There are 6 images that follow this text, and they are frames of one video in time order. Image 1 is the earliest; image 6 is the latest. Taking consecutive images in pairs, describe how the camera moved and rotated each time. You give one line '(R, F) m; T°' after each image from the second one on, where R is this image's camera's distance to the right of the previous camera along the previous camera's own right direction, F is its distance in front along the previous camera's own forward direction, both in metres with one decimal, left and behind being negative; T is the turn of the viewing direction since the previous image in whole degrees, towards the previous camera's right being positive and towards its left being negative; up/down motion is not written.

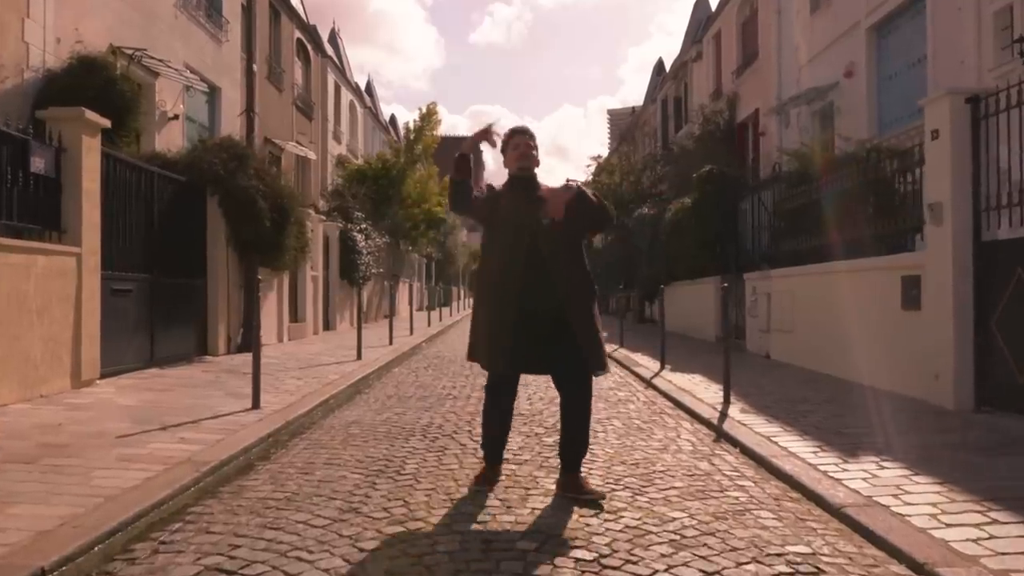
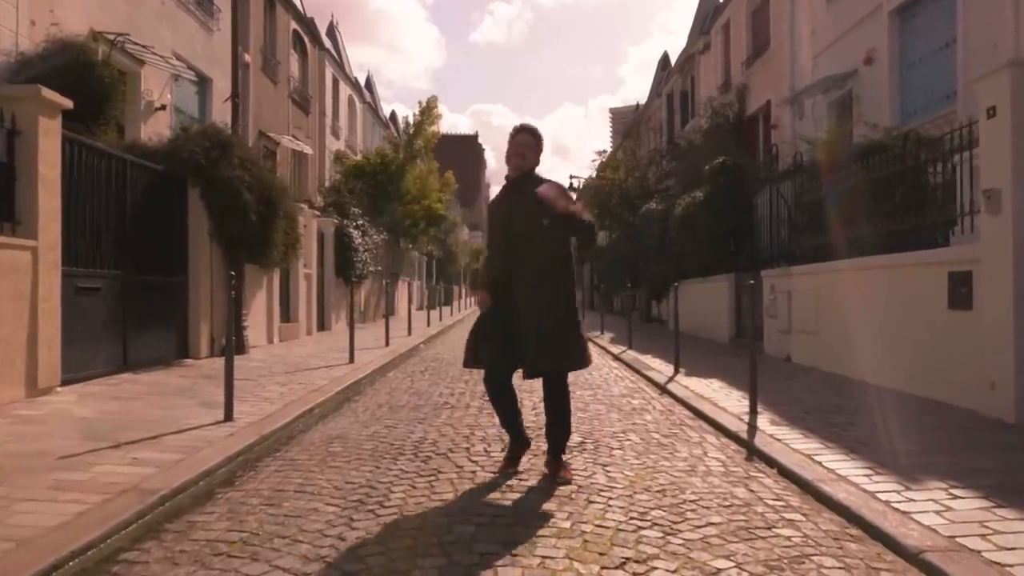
(0.0, +0.9) m; 0°
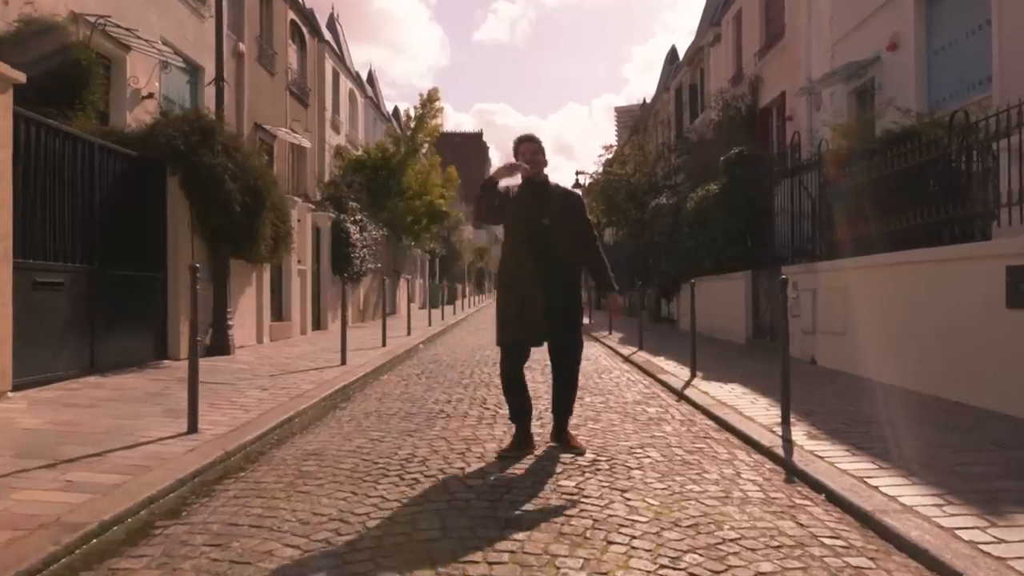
(0.0, +0.9) m; 0°
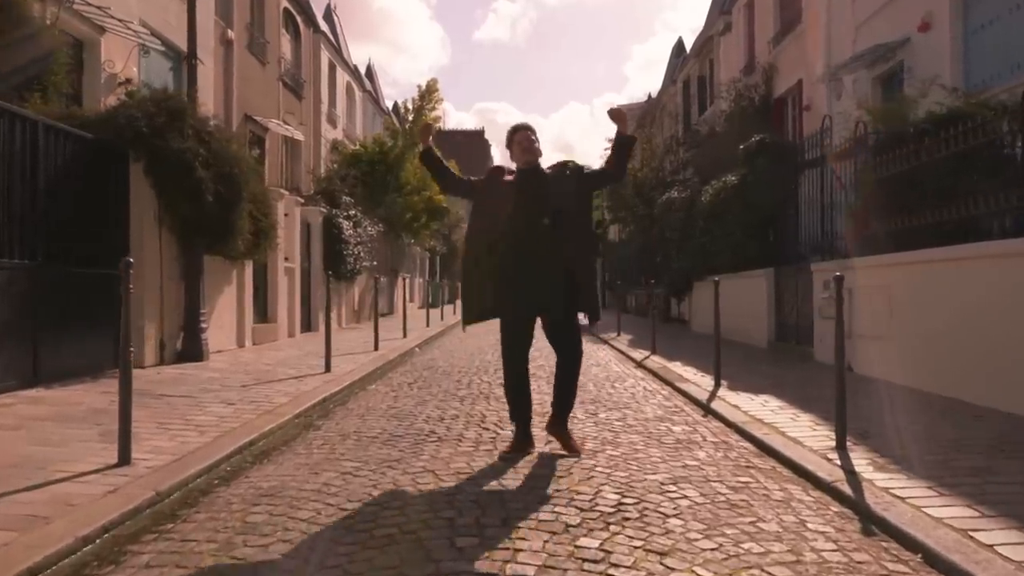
(0.0, +1.2) m; 0°
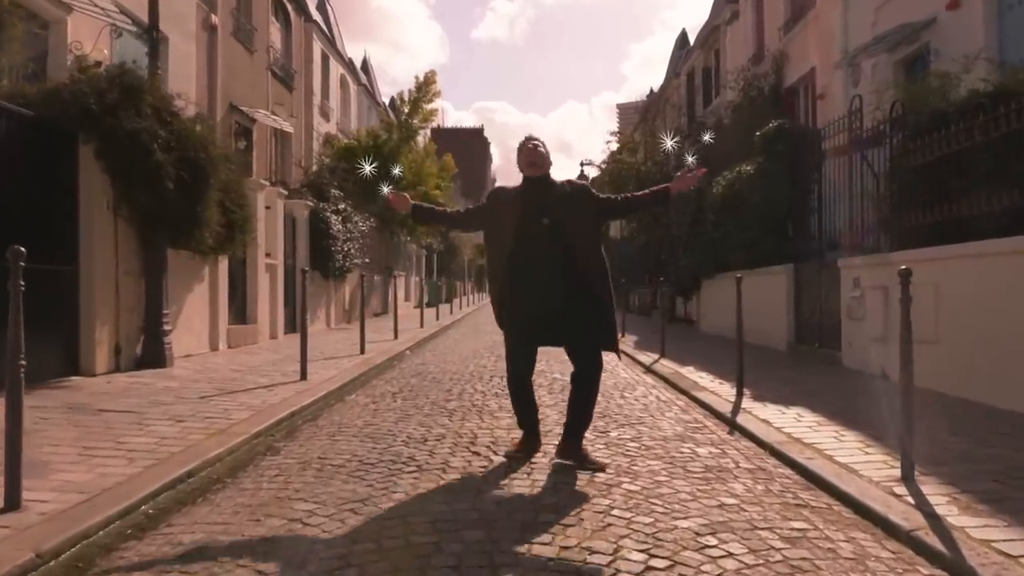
(0.0, +1.1) m; 0°
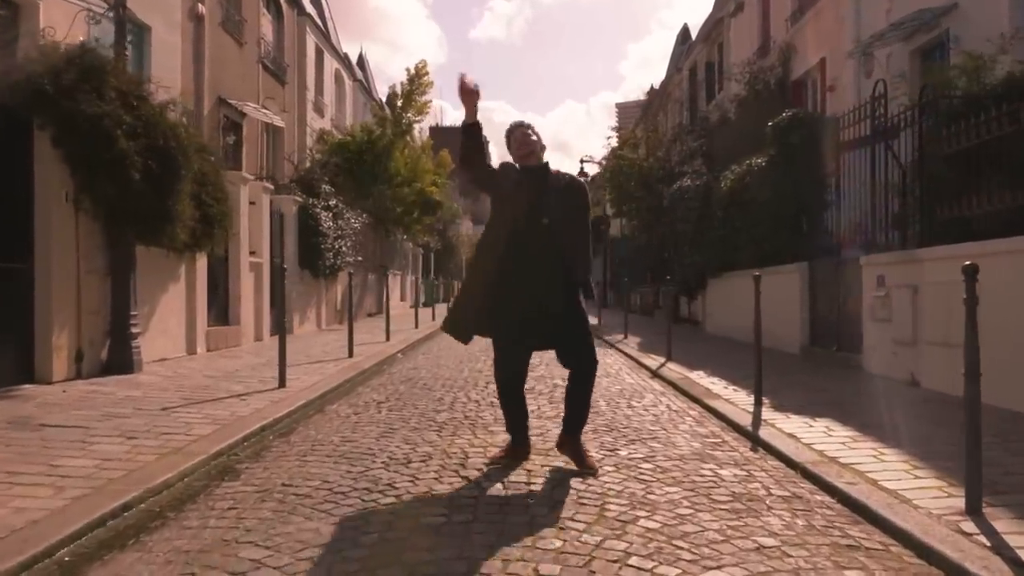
(0.0, +0.8) m; 0°
